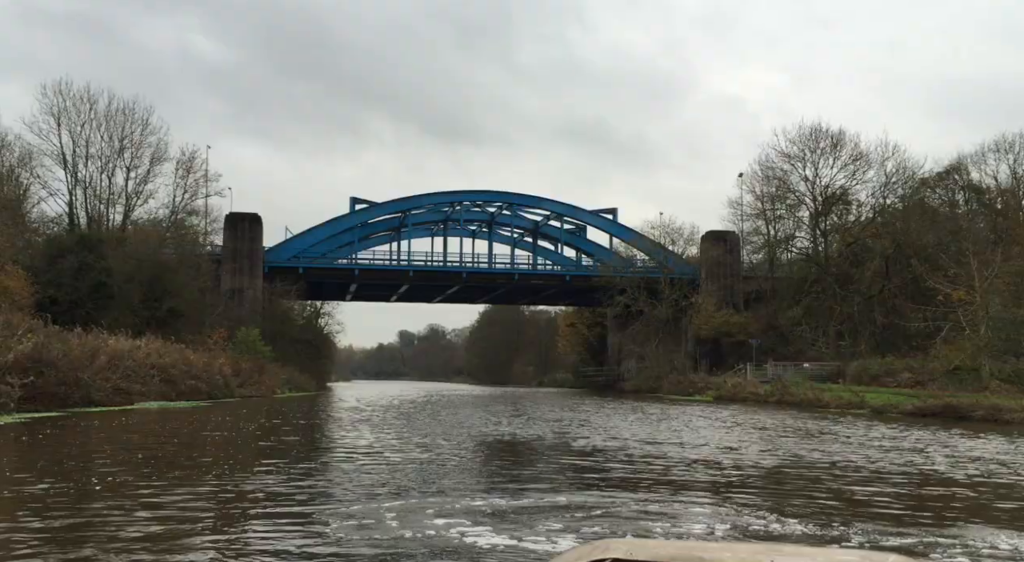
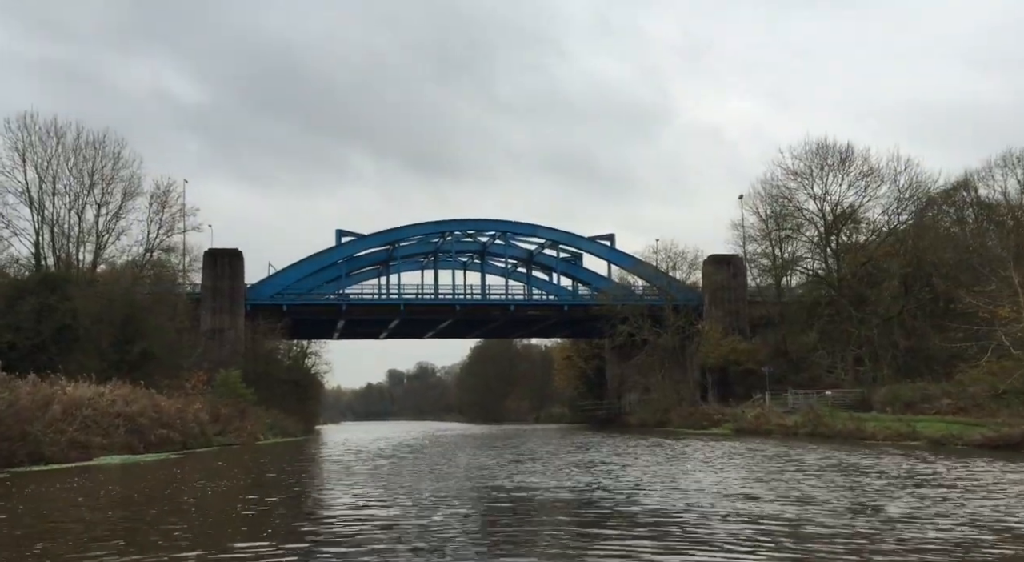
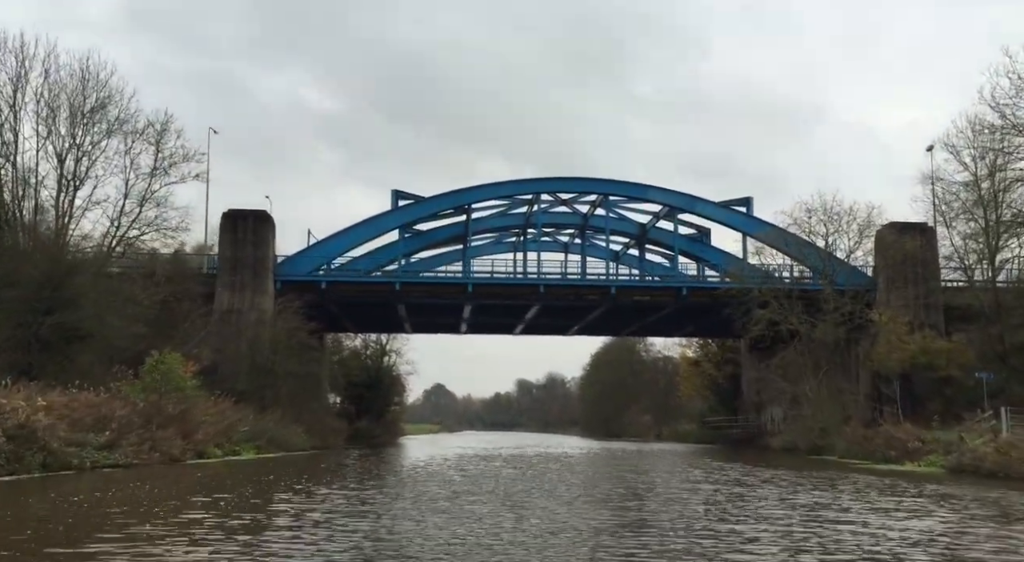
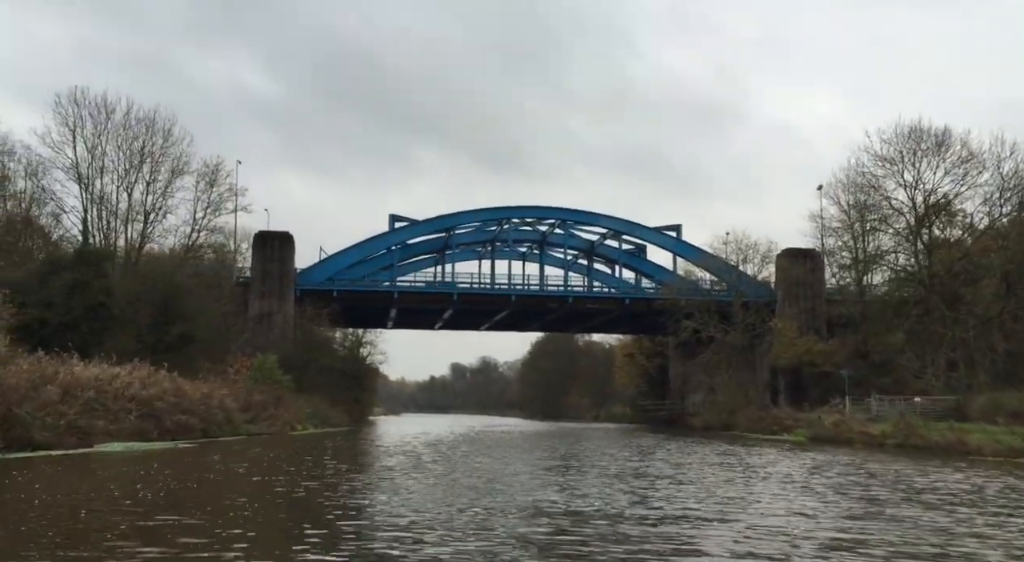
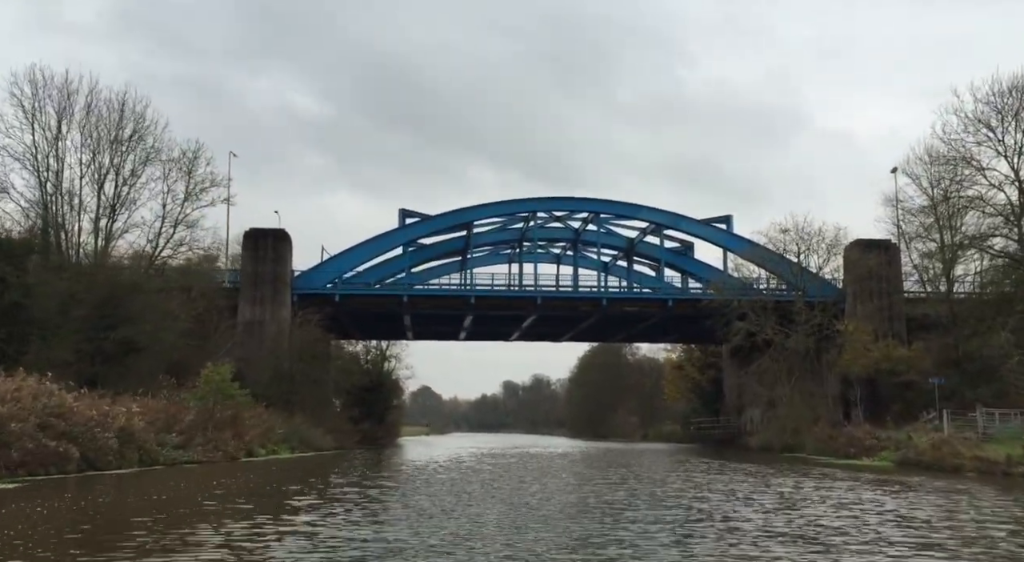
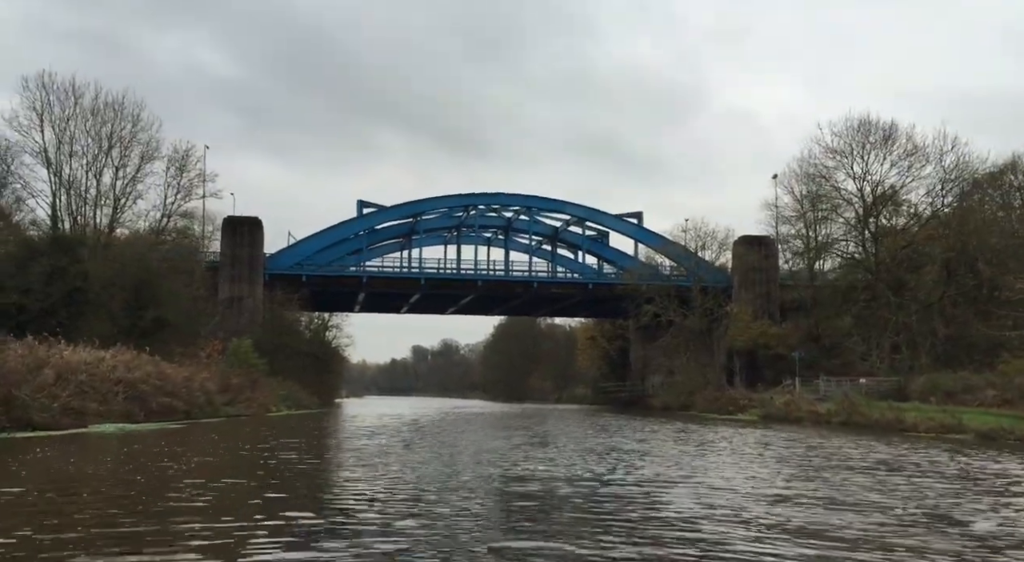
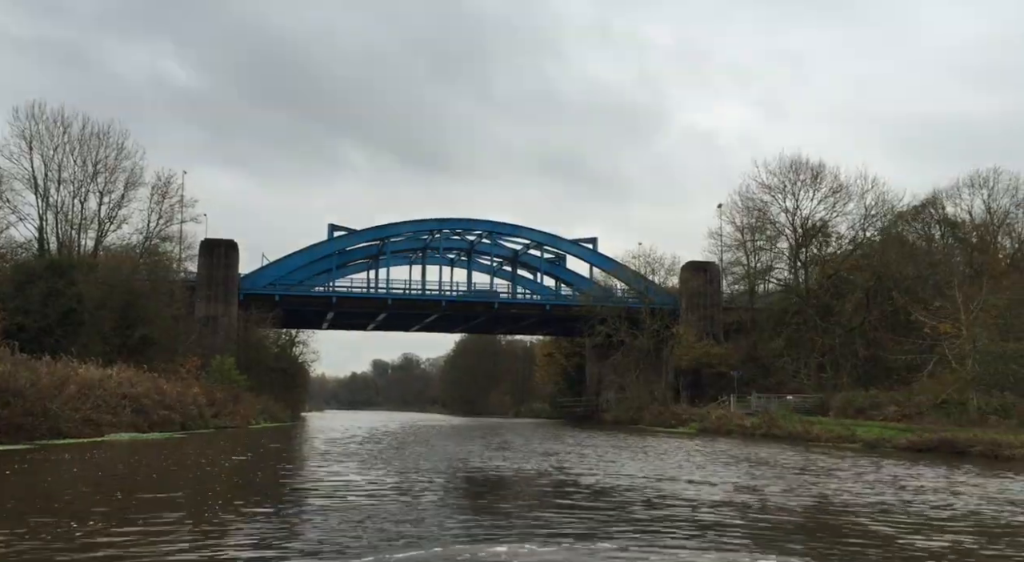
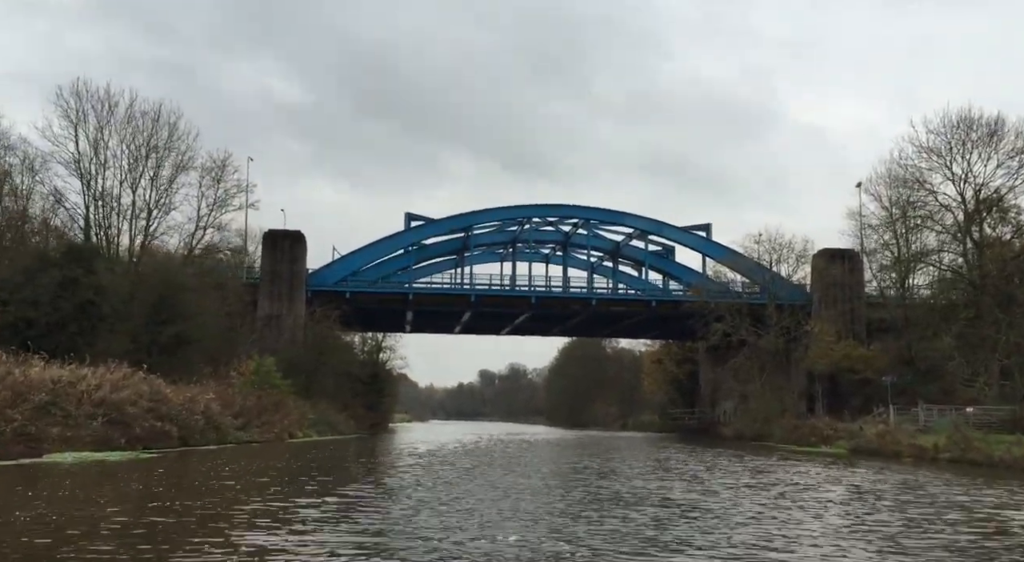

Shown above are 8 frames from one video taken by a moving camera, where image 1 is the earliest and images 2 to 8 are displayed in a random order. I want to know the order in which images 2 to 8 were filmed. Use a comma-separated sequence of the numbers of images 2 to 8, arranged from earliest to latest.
7, 2, 6, 4, 8, 5, 3
